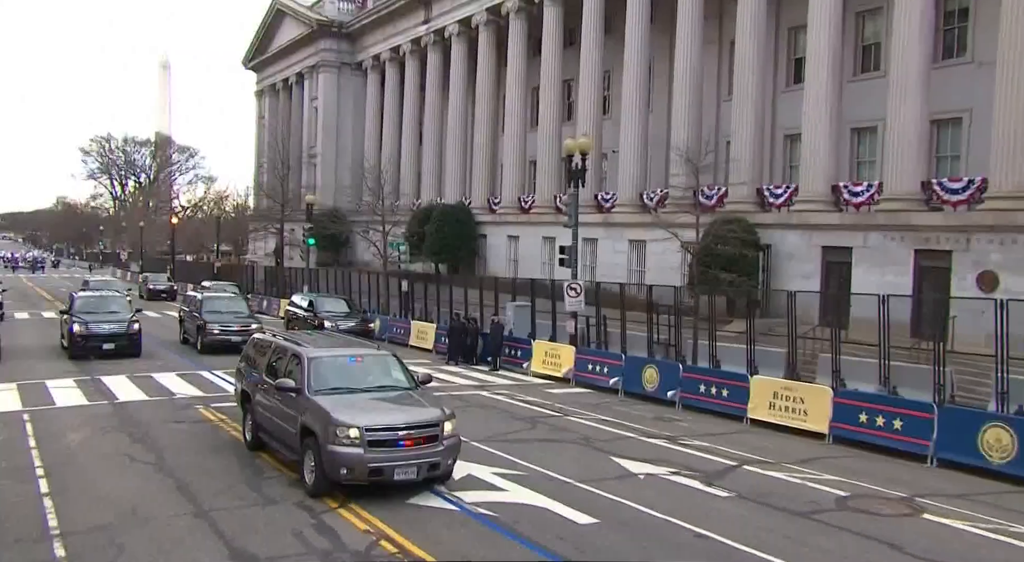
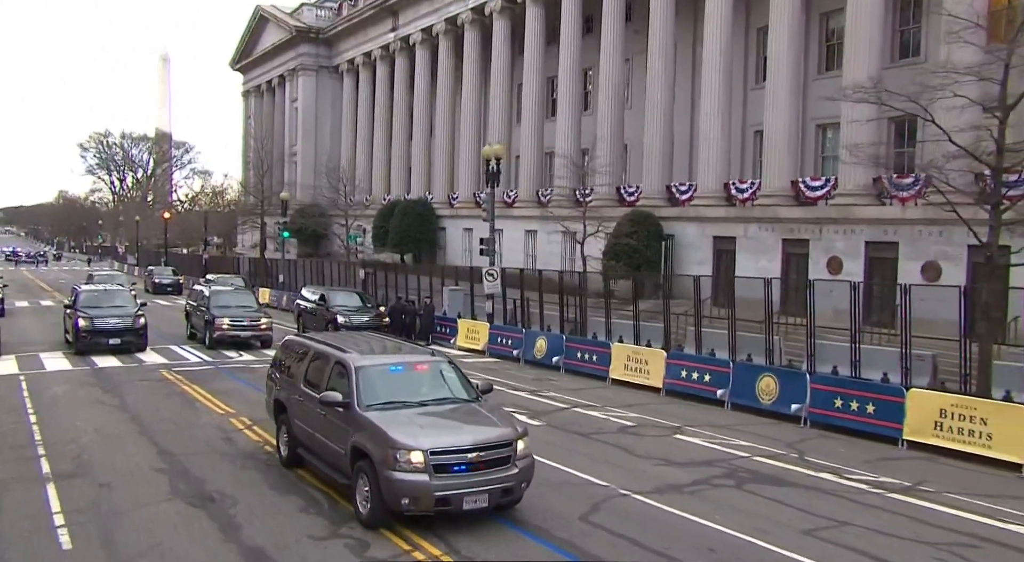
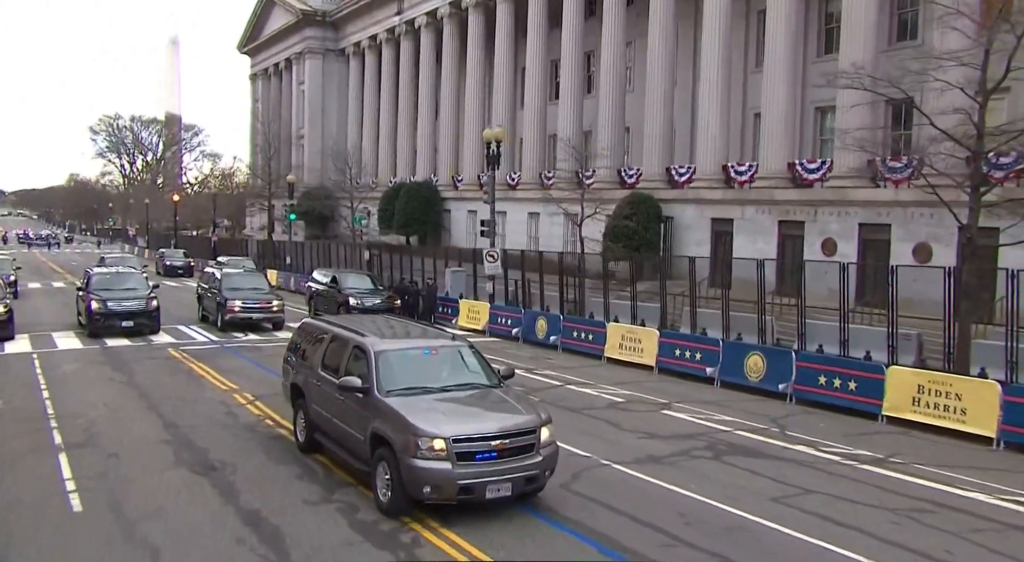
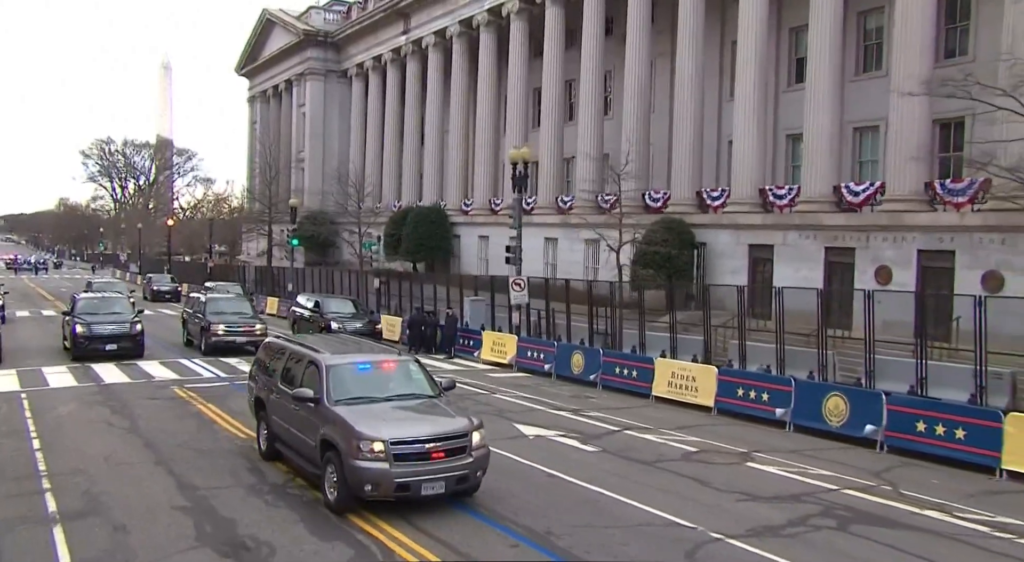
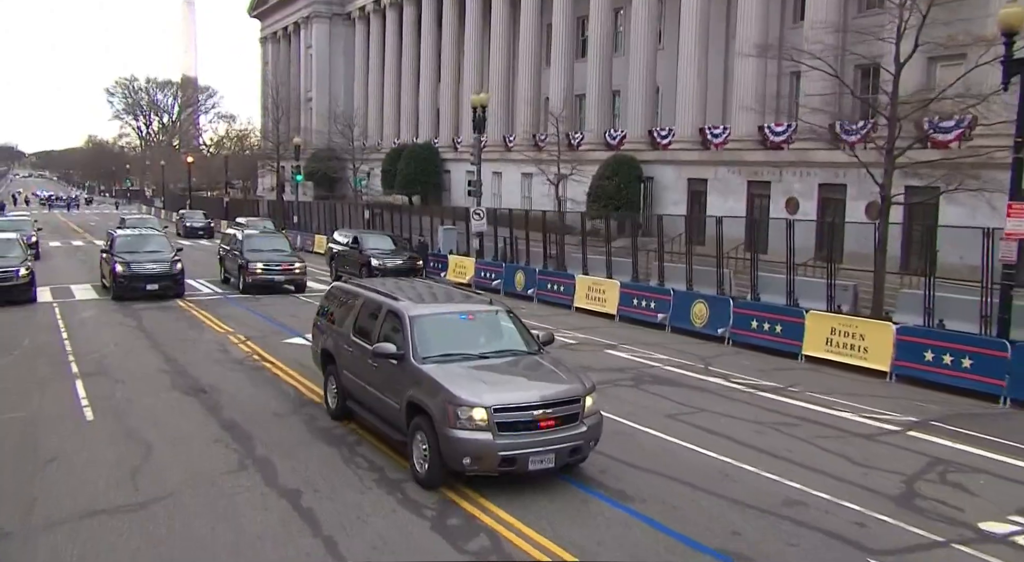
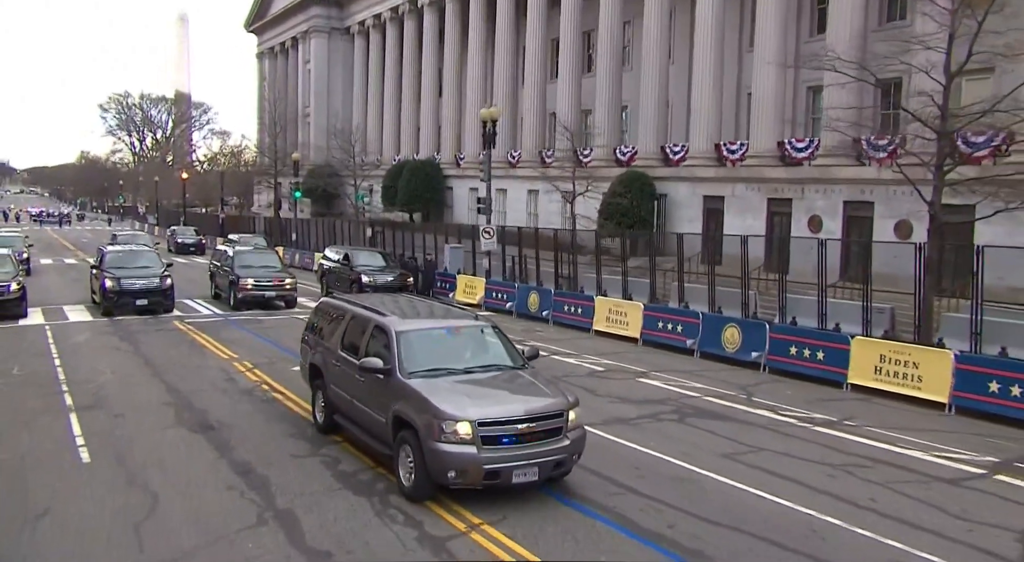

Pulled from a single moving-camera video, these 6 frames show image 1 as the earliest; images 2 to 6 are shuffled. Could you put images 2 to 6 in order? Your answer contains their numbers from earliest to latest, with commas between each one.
4, 2, 3, 6, 5
